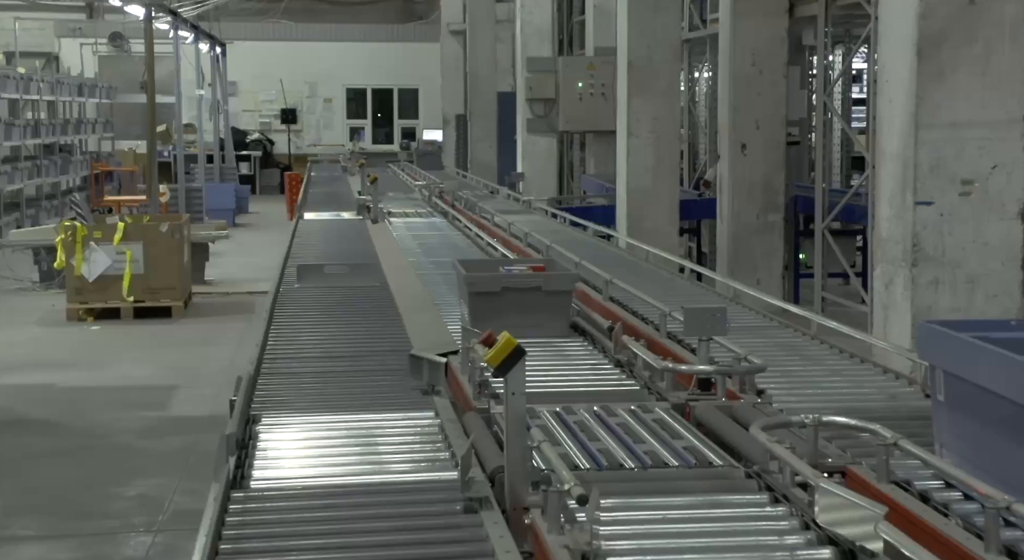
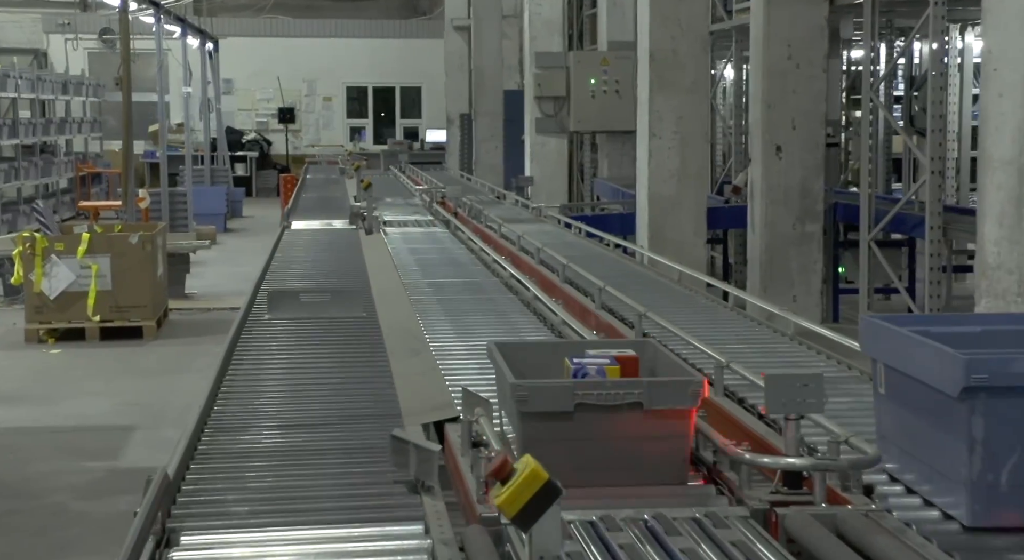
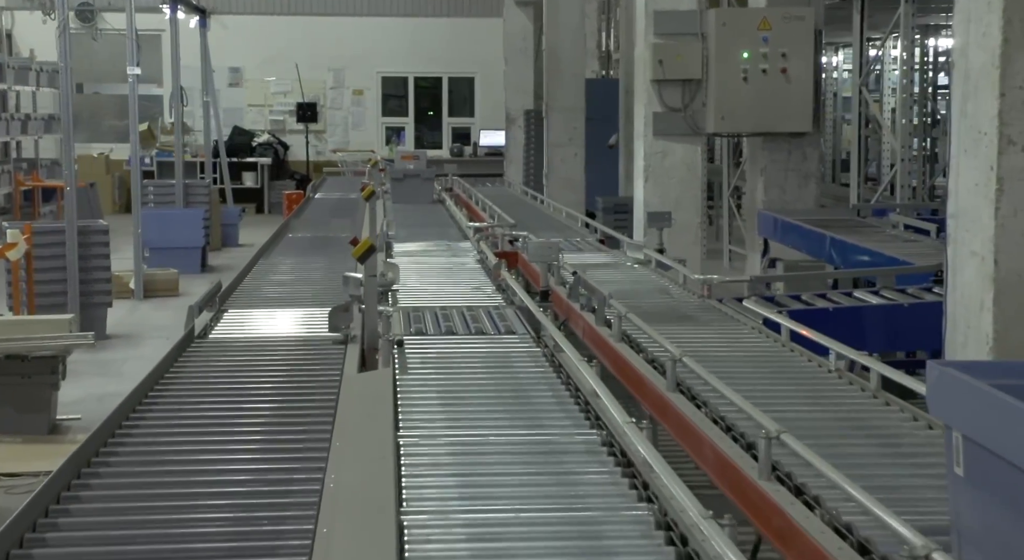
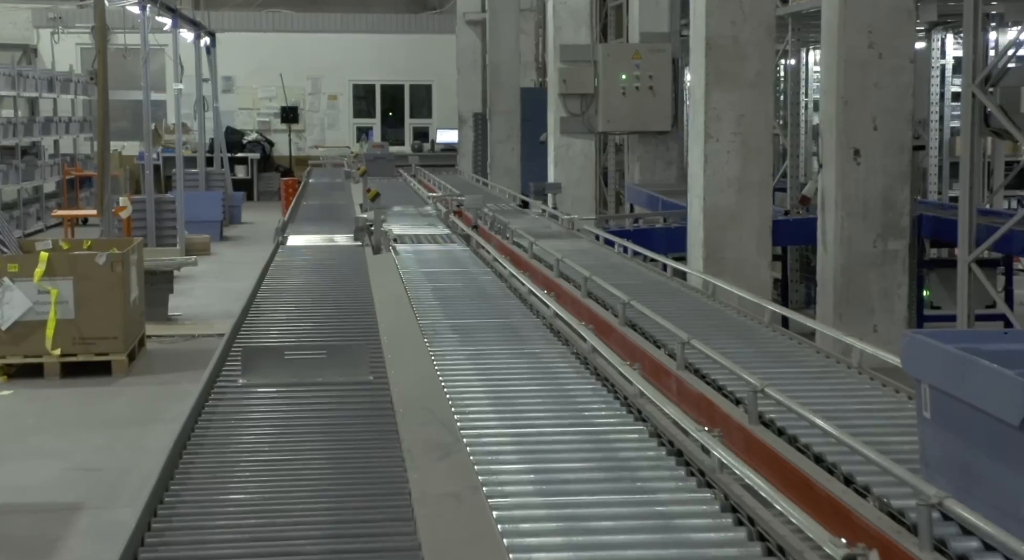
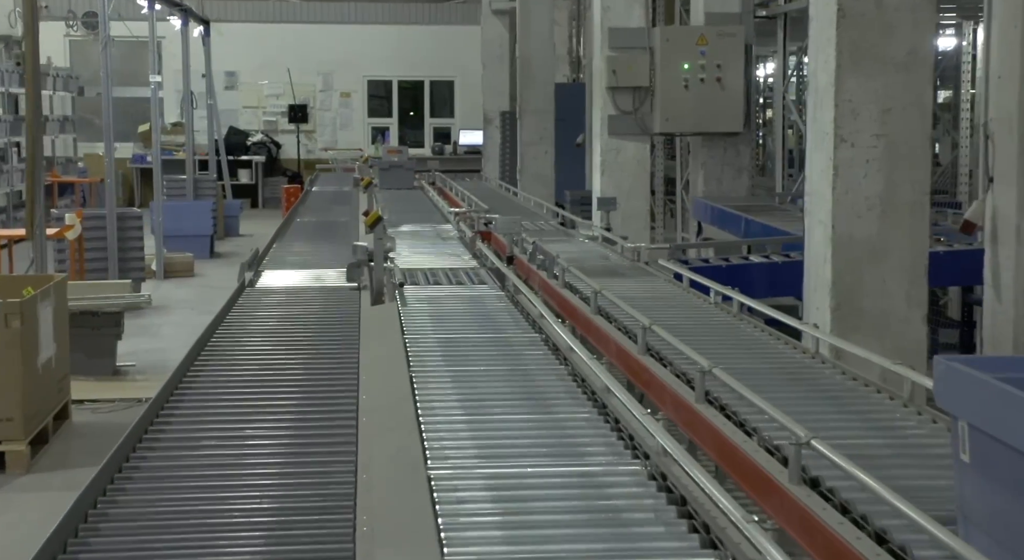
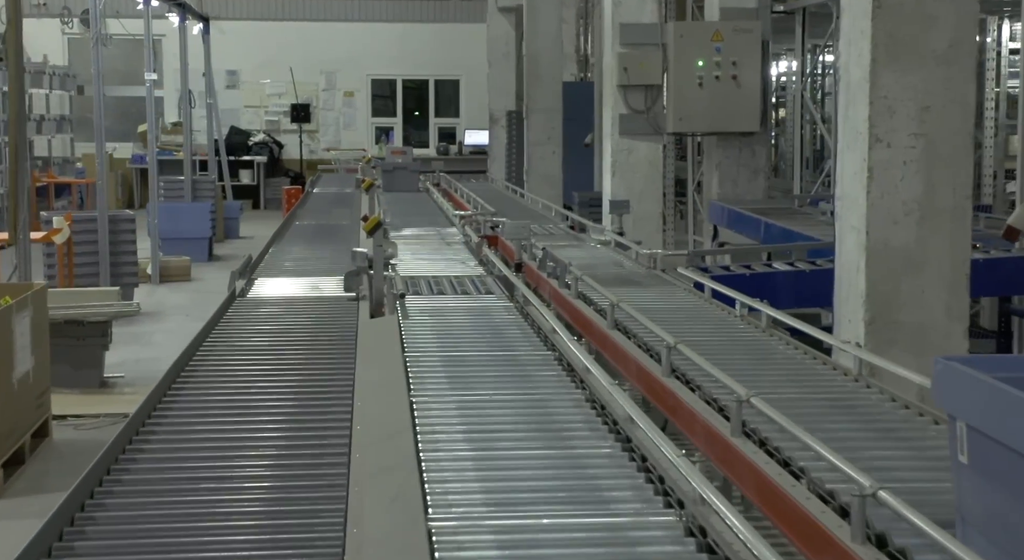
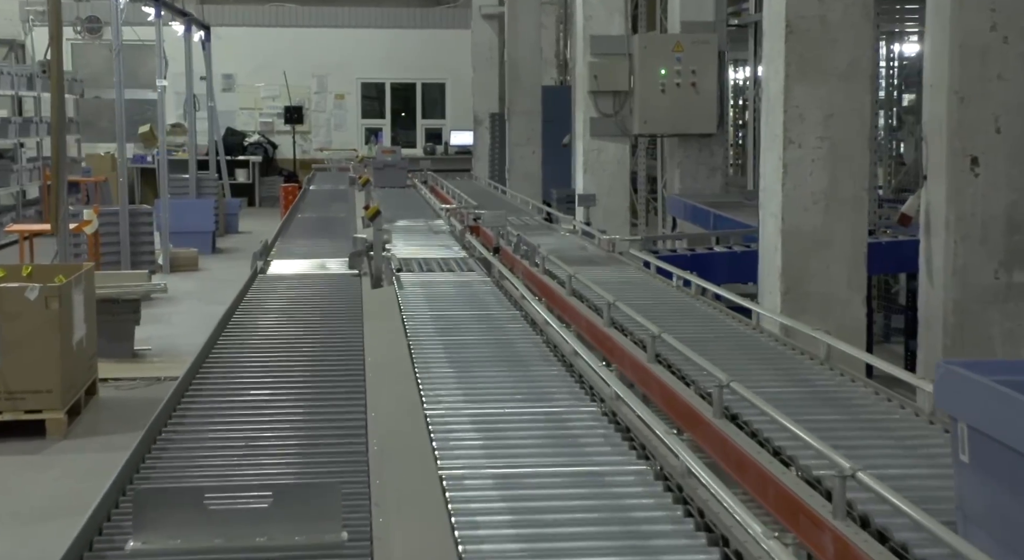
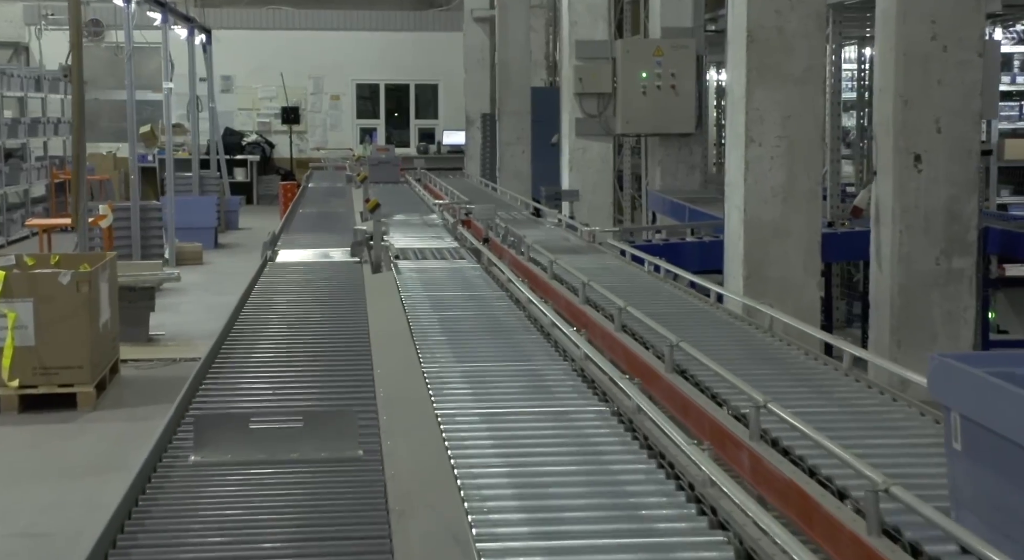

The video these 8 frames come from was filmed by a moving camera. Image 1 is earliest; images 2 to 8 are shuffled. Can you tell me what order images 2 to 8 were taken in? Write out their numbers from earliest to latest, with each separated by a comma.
2, 4, 8, 7, 5, 6, 3
